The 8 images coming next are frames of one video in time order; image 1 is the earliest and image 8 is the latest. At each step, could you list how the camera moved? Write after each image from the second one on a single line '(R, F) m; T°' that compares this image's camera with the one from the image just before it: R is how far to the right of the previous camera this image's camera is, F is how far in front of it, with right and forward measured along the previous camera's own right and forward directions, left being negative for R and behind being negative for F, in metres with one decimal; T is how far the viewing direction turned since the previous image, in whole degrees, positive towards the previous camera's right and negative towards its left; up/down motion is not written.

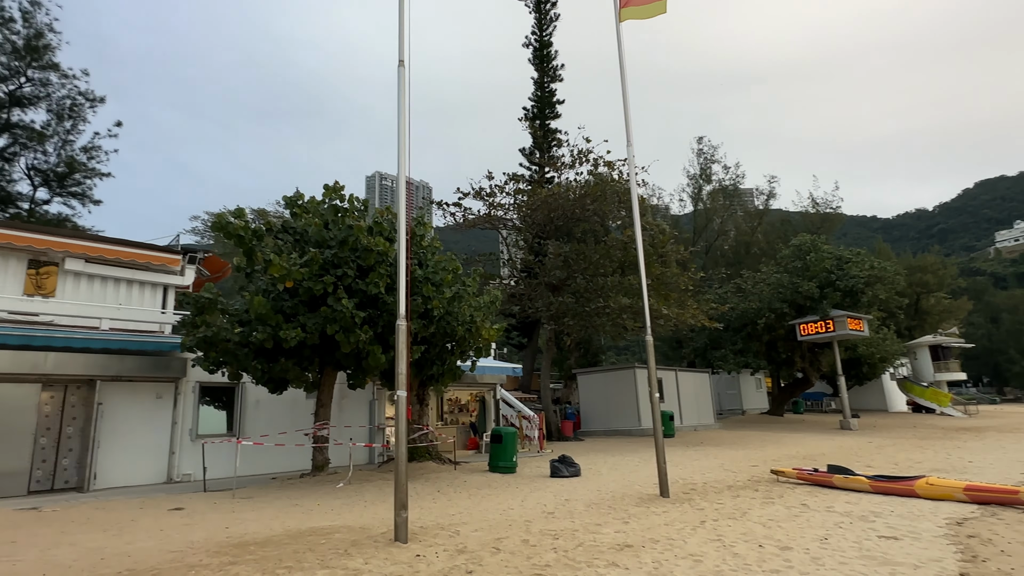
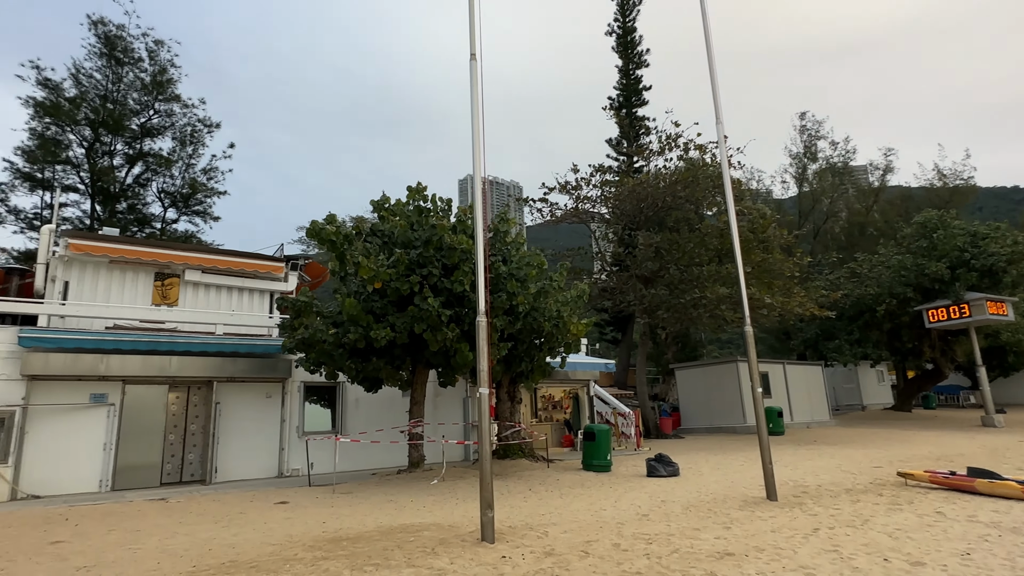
(+0.2, +0.3) m; -9°
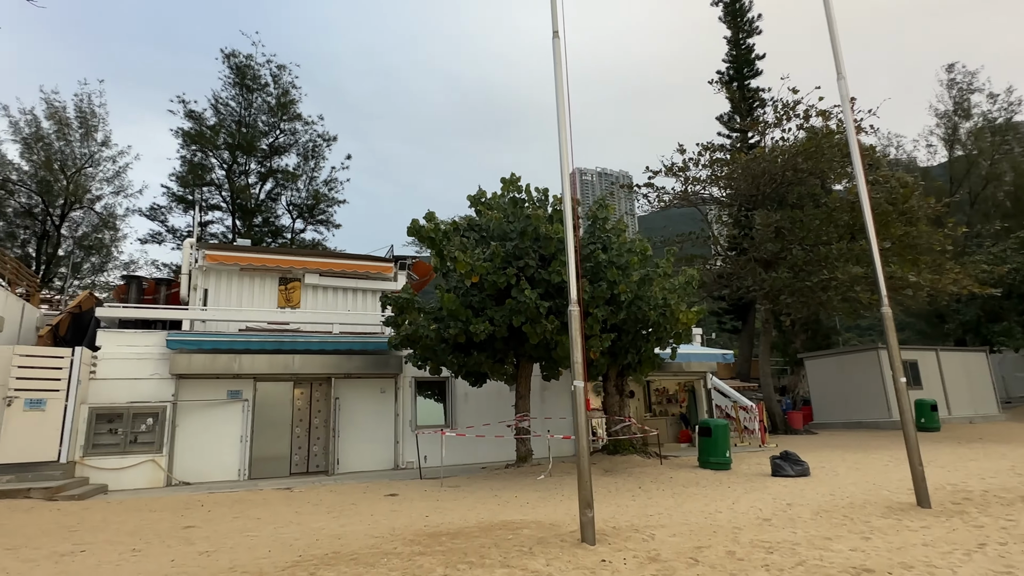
(+0.2, +0.4) m; -11°
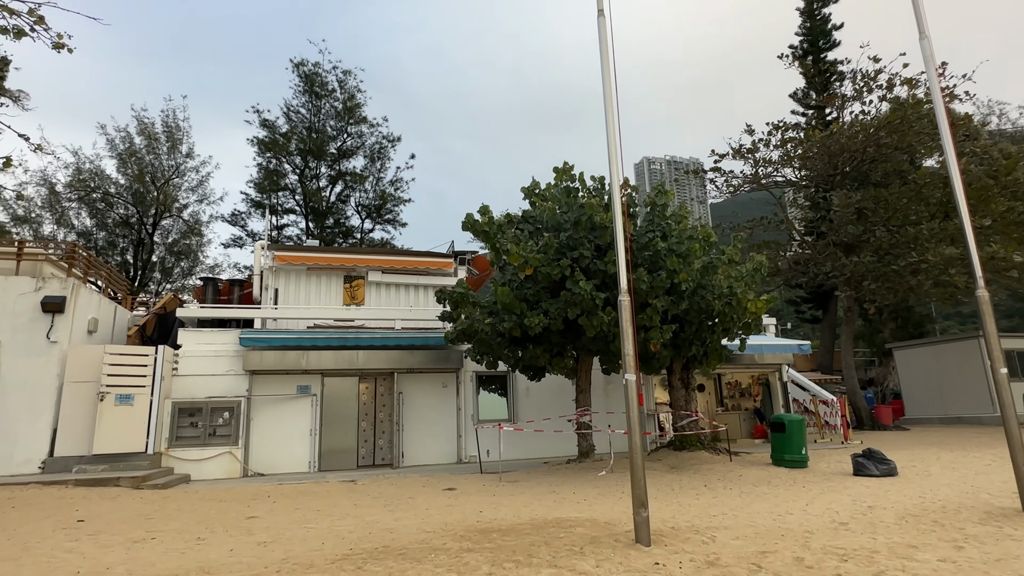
(+0.3, +0.2) m; -7°
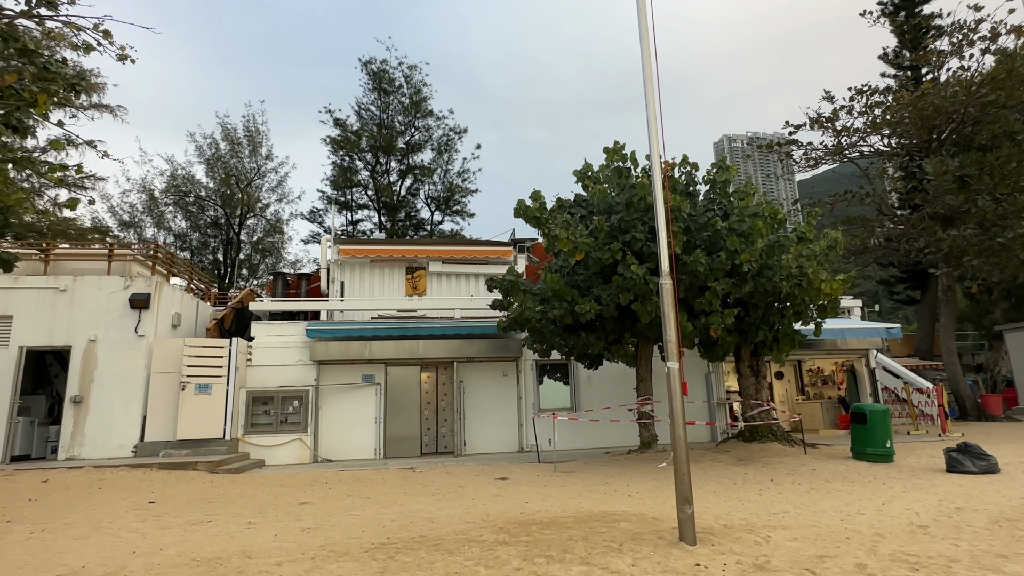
(+0.5, +0.3) m; -8°
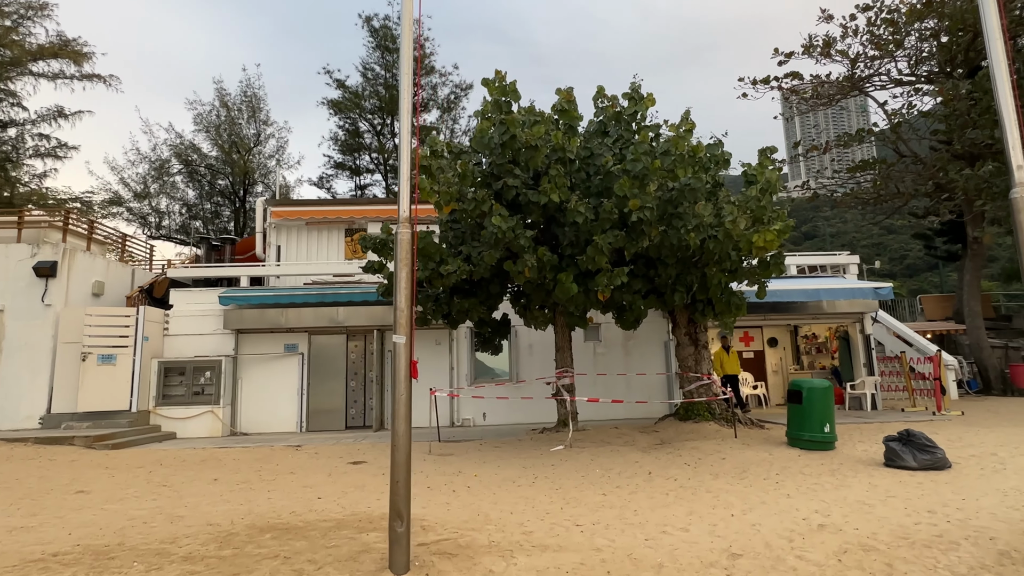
(+3.1, +1.6) m; -6°
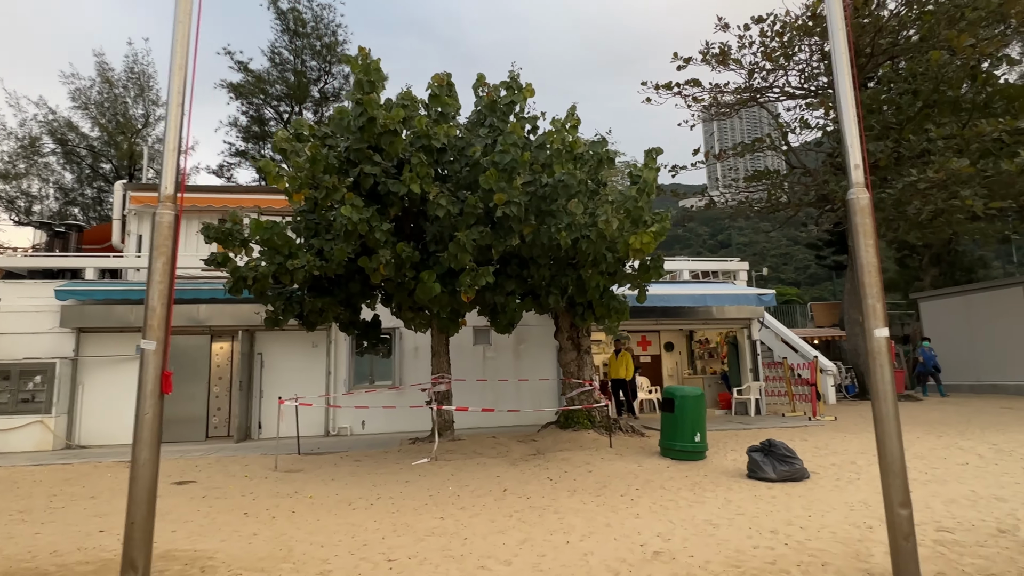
(+1.0, +0.7) m; +7°
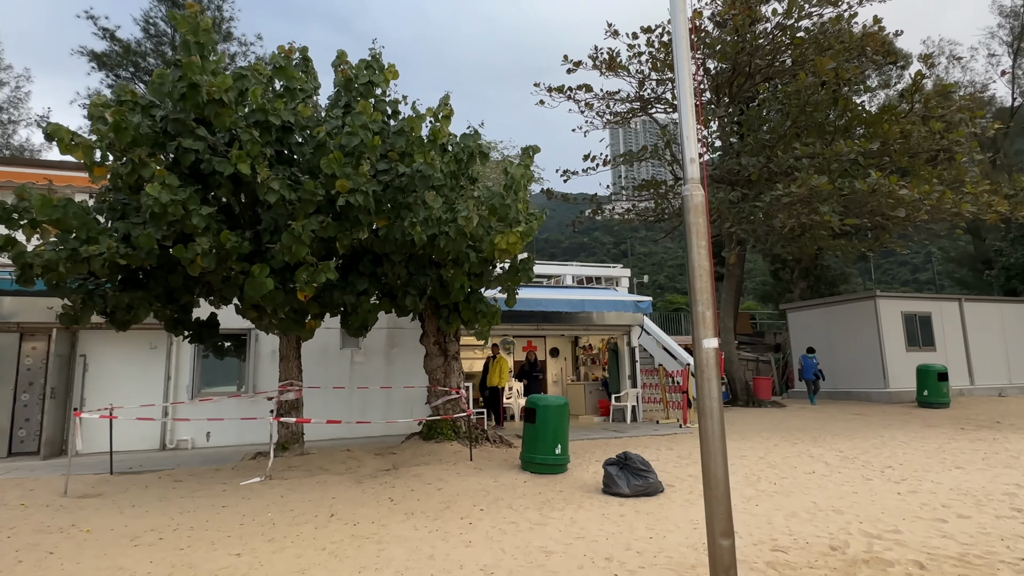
(+0.8, +0.6) m; +9°
